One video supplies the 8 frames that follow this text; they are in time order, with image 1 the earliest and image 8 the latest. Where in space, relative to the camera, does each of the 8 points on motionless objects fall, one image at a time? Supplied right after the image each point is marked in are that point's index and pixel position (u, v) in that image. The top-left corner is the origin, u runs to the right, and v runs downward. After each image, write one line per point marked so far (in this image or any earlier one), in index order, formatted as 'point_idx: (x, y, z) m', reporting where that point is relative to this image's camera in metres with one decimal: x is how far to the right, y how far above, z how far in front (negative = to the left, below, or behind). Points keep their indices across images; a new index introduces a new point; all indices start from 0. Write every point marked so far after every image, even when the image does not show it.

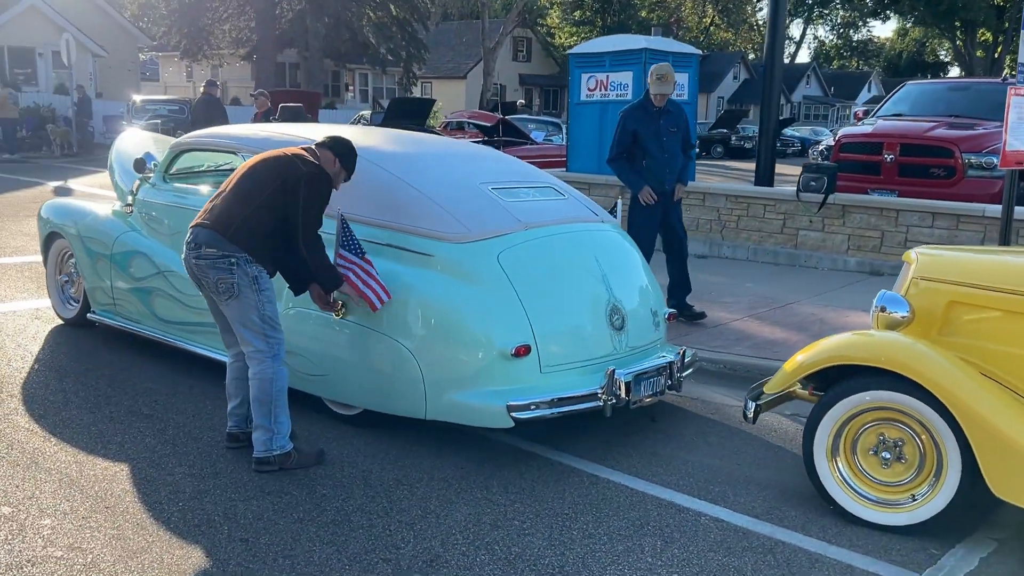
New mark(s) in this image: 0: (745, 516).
0: (+1.0, -0.9, +3.9) m
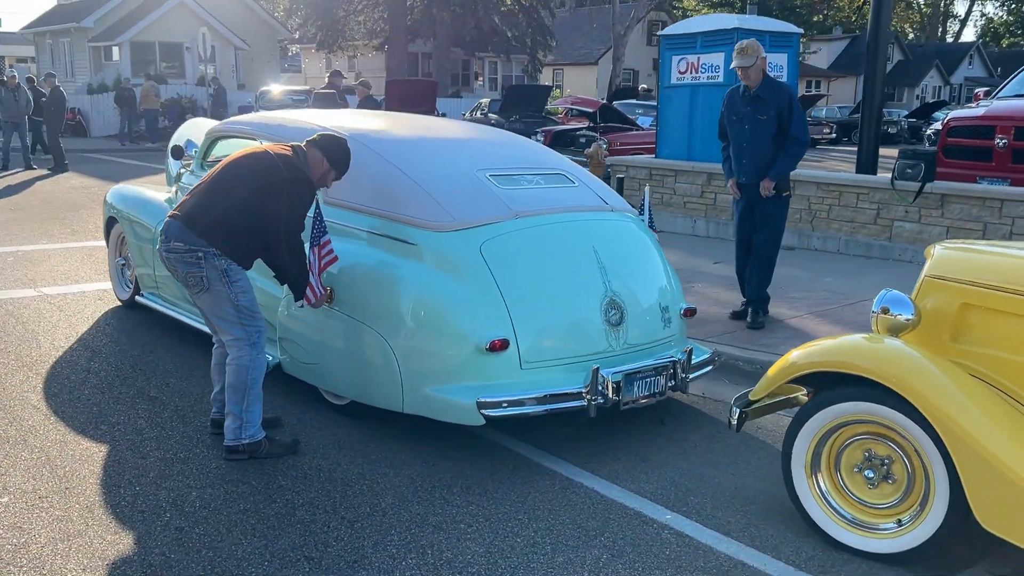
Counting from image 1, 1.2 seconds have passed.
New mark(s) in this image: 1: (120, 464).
0: (+0.8, -0.9, +3.6) m
1: (-1.7, -0.8, +4.0) m
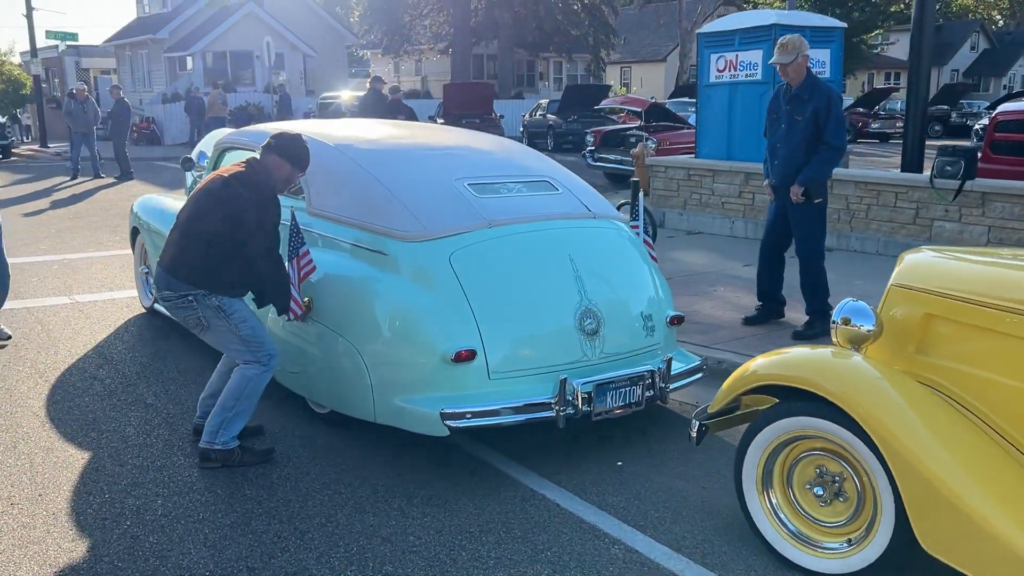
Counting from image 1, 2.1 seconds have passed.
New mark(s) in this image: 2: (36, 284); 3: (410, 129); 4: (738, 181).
0: (+0.6, -1.0, +3.5) m
1: (-1.8, -0.8, +4.1) m
2: (-4.2, 0.0, +8.2) m
3: (-0.6, +1.0, +5.8) m
4: (+2.5, +1.2, +10.5) m
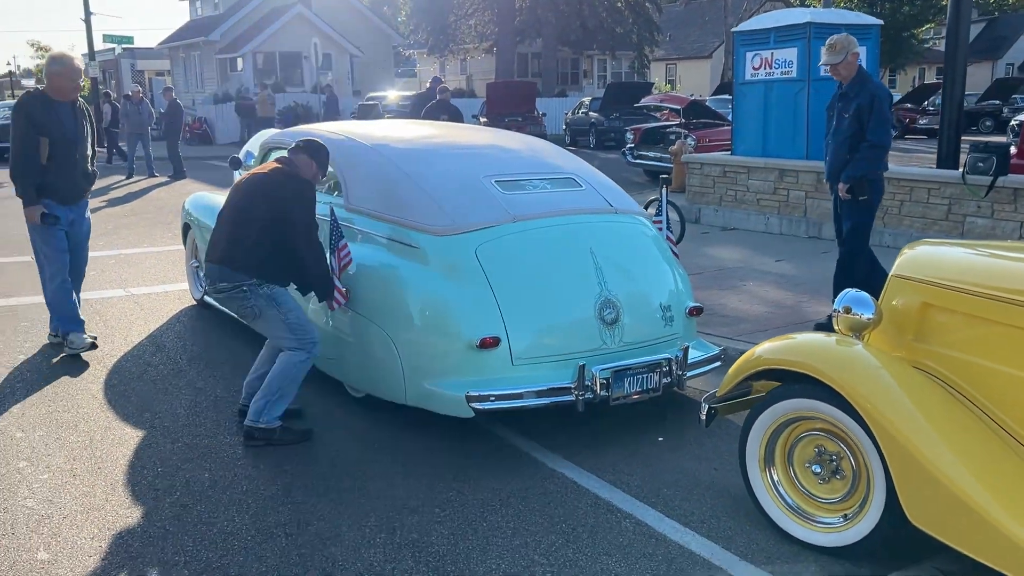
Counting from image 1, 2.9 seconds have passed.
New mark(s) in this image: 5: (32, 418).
0: (+0.6, -0.9, +3.7) m
1: (-1.7, -0.8, +4.5) m
2: (-3.9, +0.1, +8.7) m
3: (-0.4, +1.0, +6.1) m
4: (+3.0, +1.2, +10.6) m
5: (-2.5, -0.7, +4.9) m
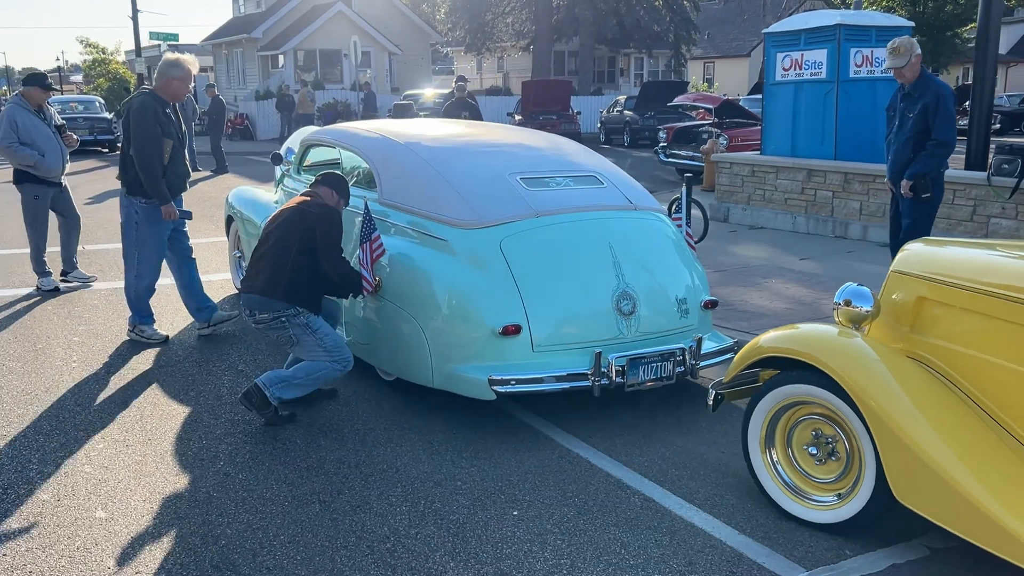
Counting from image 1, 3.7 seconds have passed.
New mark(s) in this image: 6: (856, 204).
0: (+0.7, -0.9, +4.0) m
1: (-1.6, -0.7, +4.8) m
2: (-3.6, +0.2, +9.1) m
3: (-0.3, +1.1, +6.4) m
4: (+3.3, +1.3, +10.8) m
5: (-2.4, -0.6, +5.3) m
6: (+3.7, +0.9, +10.1) m
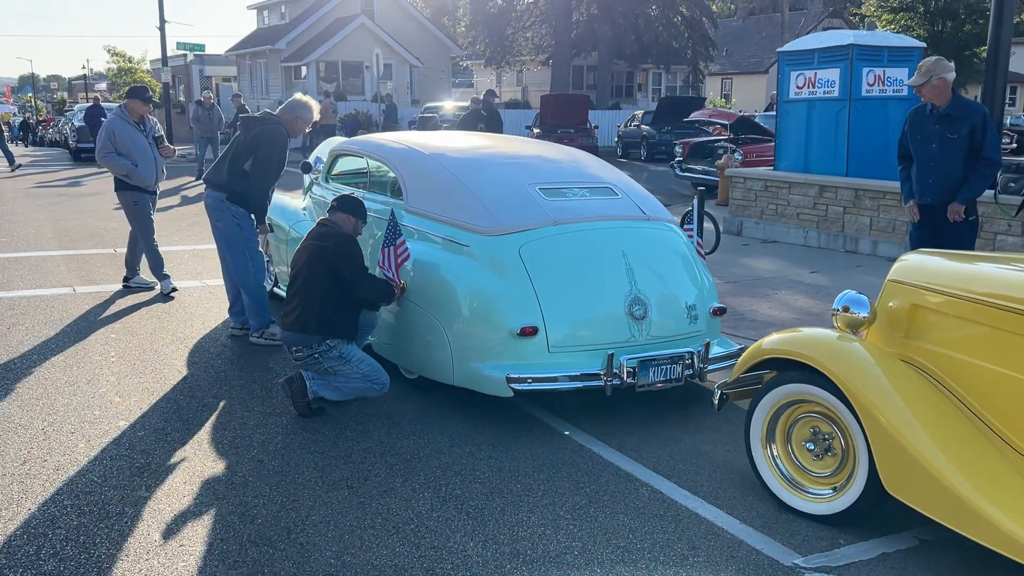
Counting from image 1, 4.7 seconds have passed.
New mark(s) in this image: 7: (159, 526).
0: (+0.8, -0.9, +4.2) m
1: (-1.5, -0.7, +5.1) m
2: (-3.4, +0.2, +9.4) m
3: (-0.1, +1.1, +6.7) m
4: (+3.5, +1.1, +11.0) m
5: (-2.3, -0.6, +5.6) m
6: (+3.9, +0.8, +10.3) m
7: (-1.4, -1.0, +3.8) m
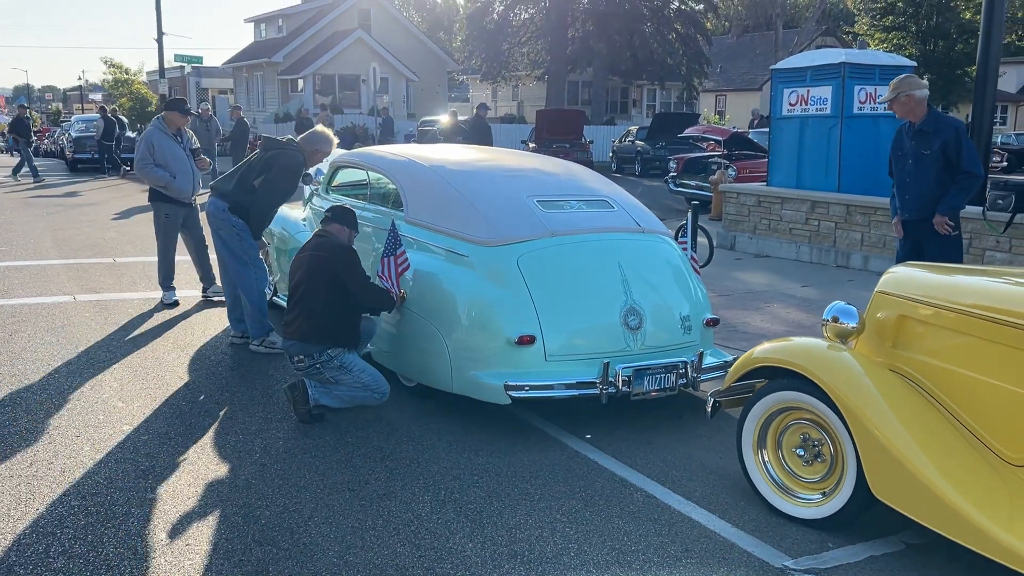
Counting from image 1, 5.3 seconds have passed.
0: (+0.8, -1.0, +4.3) m
1: (-1.6, -0.7, +5.2) m
2: (-3.5, +0.1, +9.5) m
3: (-0.1, +1.0, +6.8) m
4: (+3.5, +0.9, +11.2) m
5: (-2.3, -0.6, +5.6) m
6: (+3.9, +0.6, +10.4) m
7: (-1.4, -1.0, +3.9) m
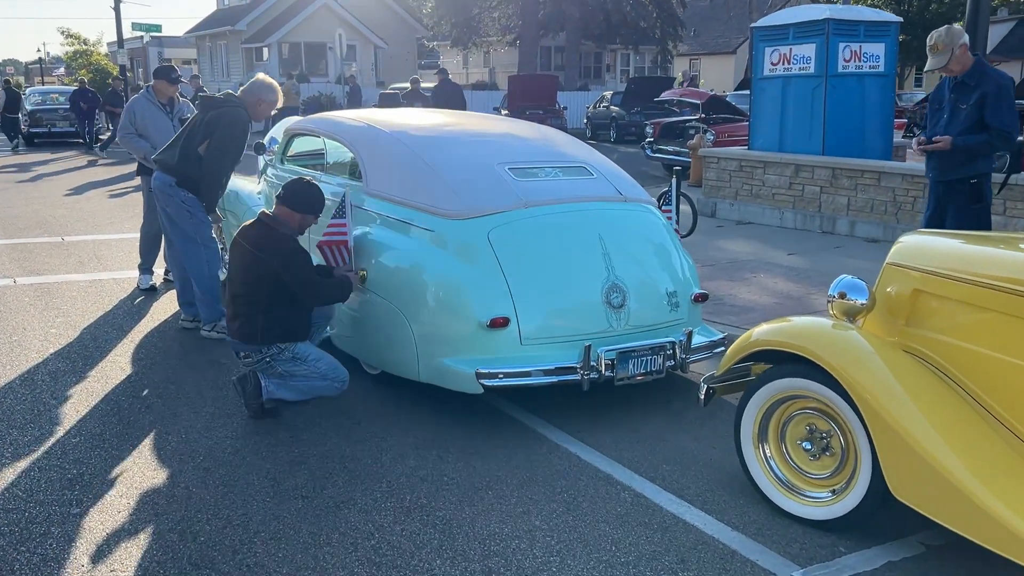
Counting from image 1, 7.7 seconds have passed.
0: (+0.7, -0.9, +3.9) m
1: (-1.7, -0.6, +4.7) m
2: (-3.7, +0.3, +8.9) m
3: (-0.3, +1.1, +6.3) m
4: (+3.2, +1.3, +10.7) m
5: (-2.5, -0.5, +5.1) m
6: (+3.6, +1.0, +10.0) m
7: (-1.5, -0.9, +3.4) m
